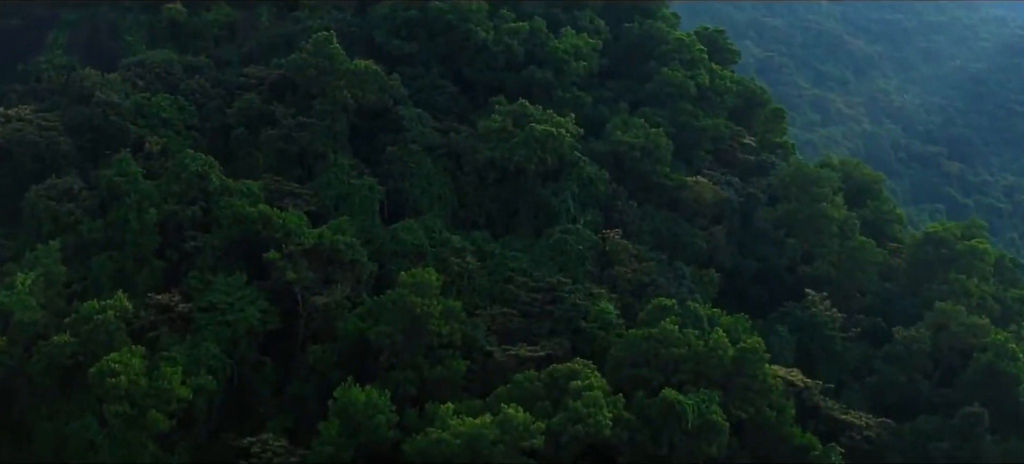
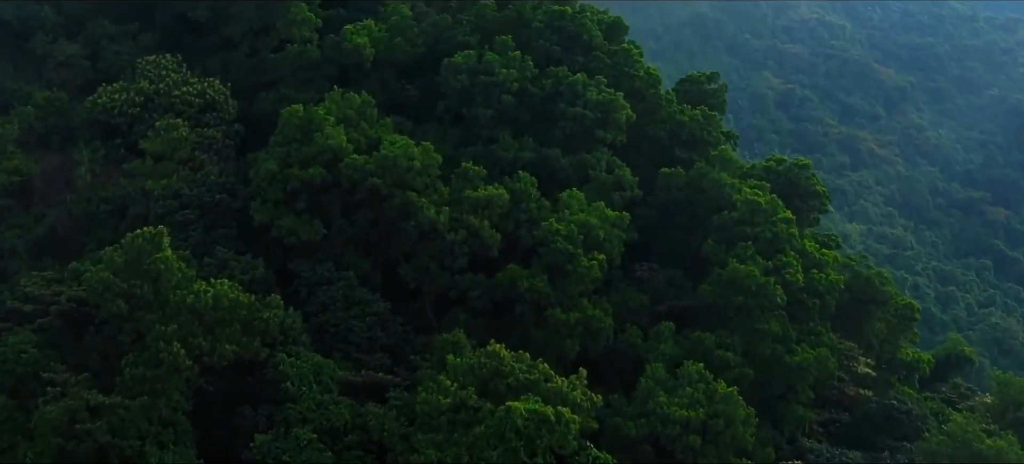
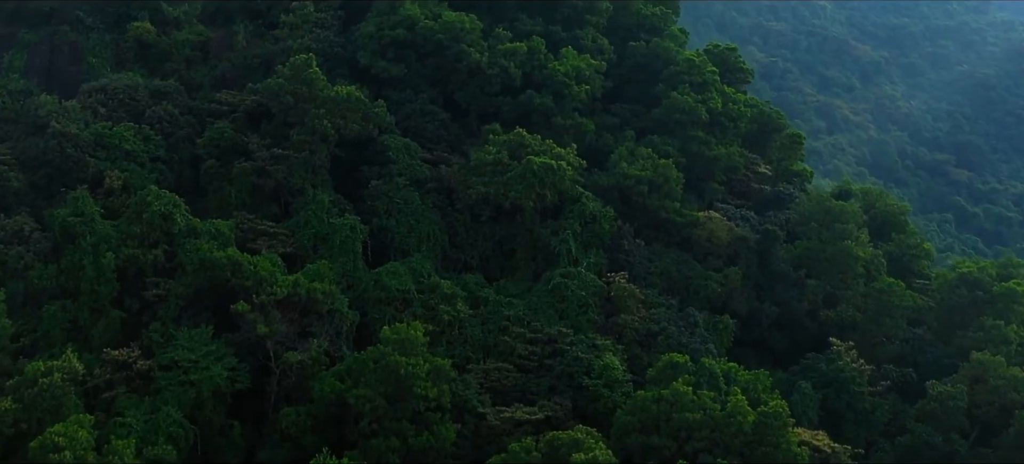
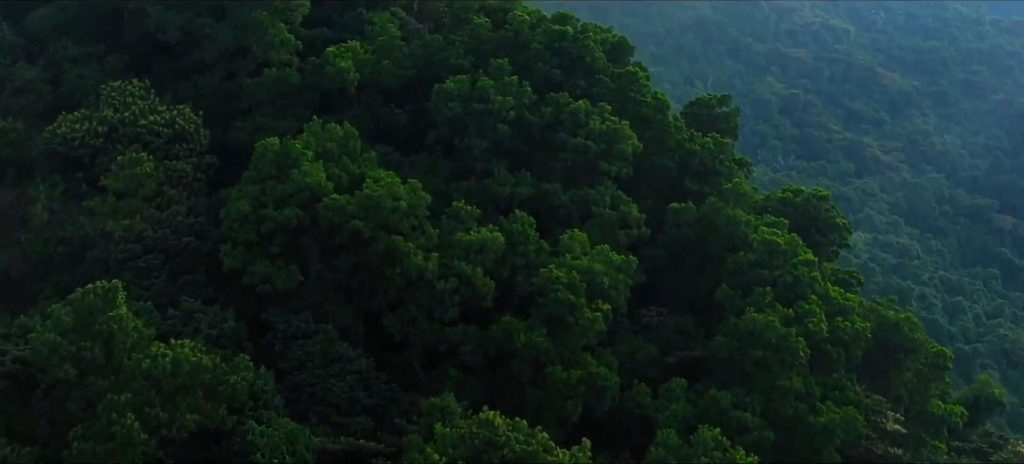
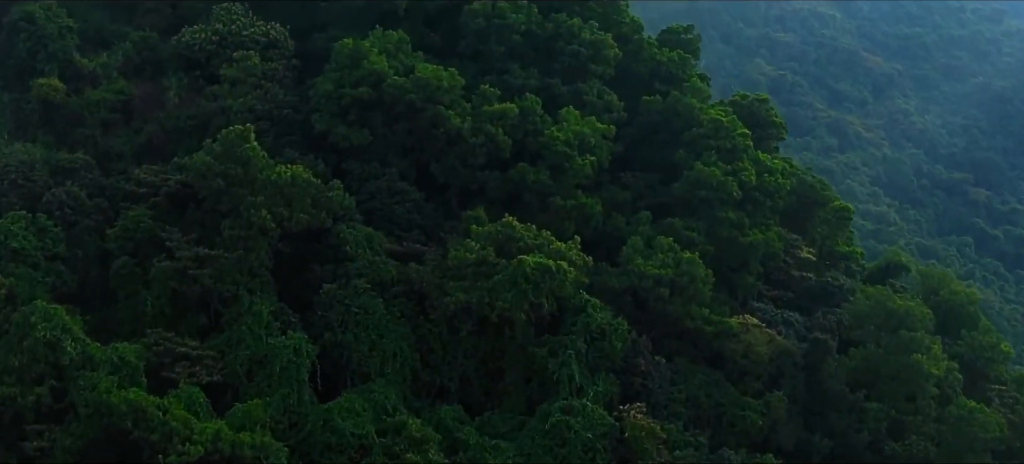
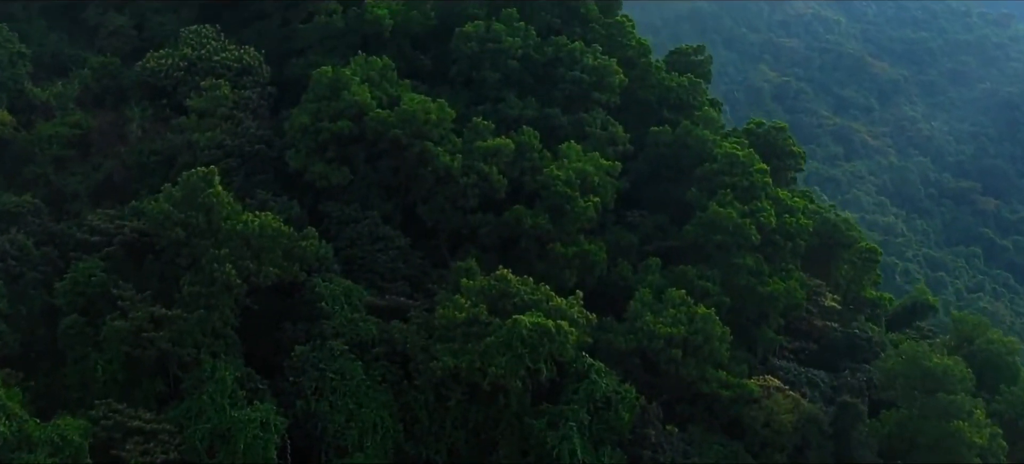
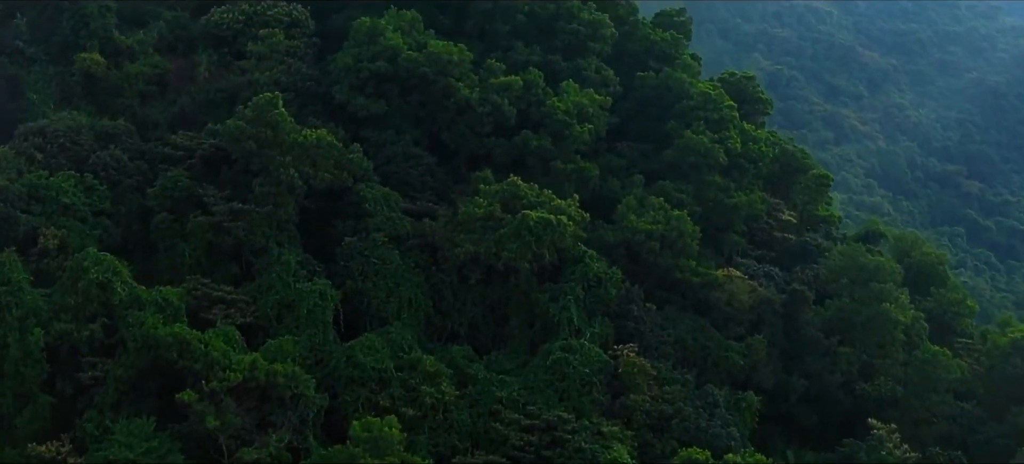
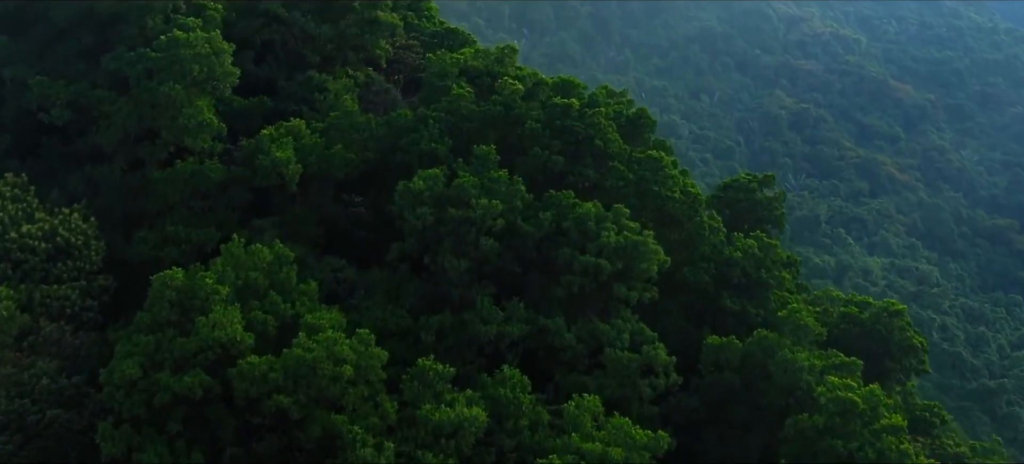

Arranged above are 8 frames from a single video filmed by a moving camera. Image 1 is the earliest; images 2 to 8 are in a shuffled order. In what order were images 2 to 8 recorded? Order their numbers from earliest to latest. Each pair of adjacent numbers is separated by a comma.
3, 7, 5, 6, 2, 4, 8
